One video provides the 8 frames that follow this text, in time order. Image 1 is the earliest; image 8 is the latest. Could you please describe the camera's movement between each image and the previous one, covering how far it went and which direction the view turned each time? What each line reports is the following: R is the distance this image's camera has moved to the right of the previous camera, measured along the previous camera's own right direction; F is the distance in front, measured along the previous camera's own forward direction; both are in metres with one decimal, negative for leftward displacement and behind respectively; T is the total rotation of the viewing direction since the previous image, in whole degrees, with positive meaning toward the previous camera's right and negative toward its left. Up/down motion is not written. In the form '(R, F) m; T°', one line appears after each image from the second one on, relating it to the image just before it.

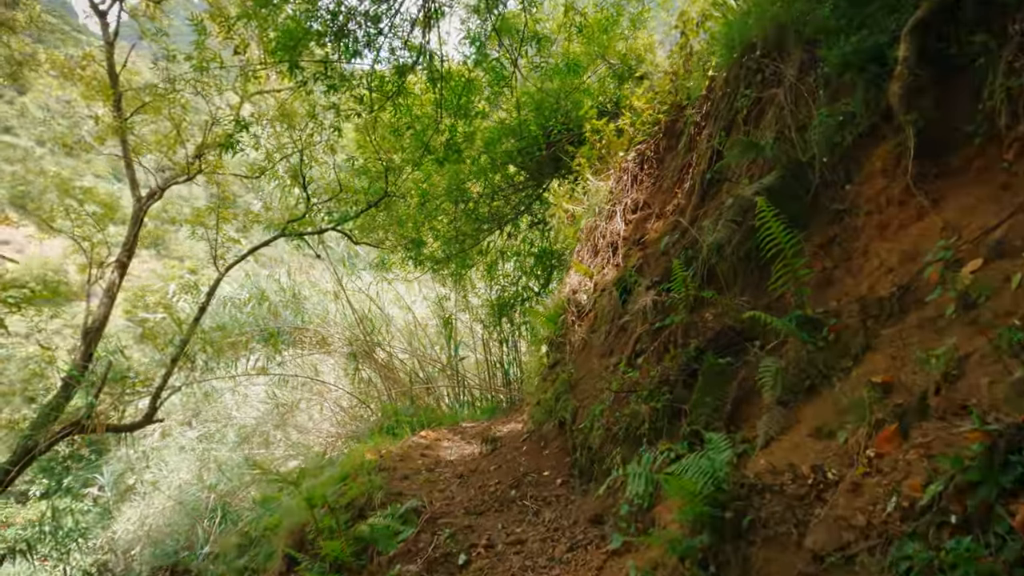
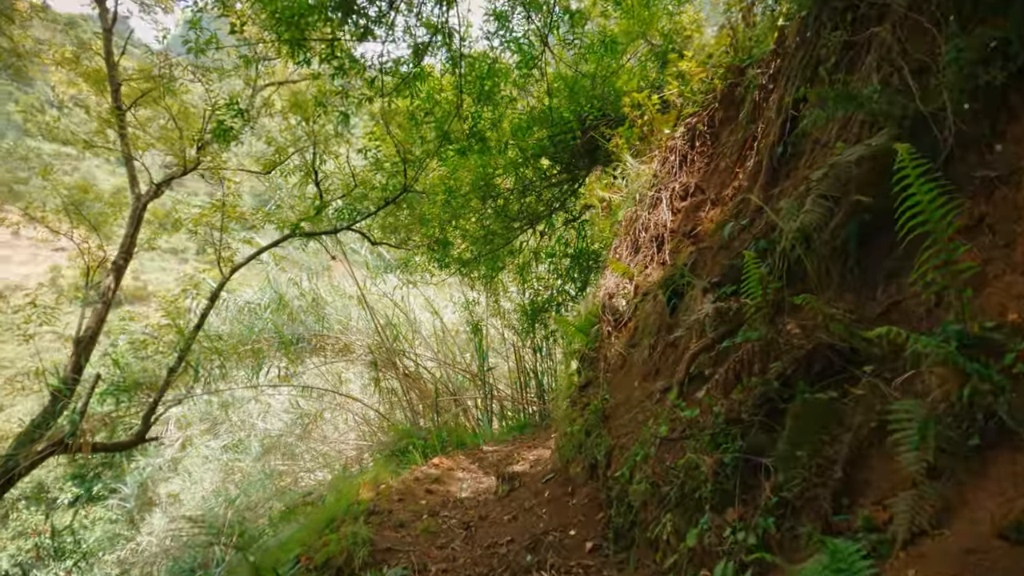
(+0.1, +0.5) m; -4°
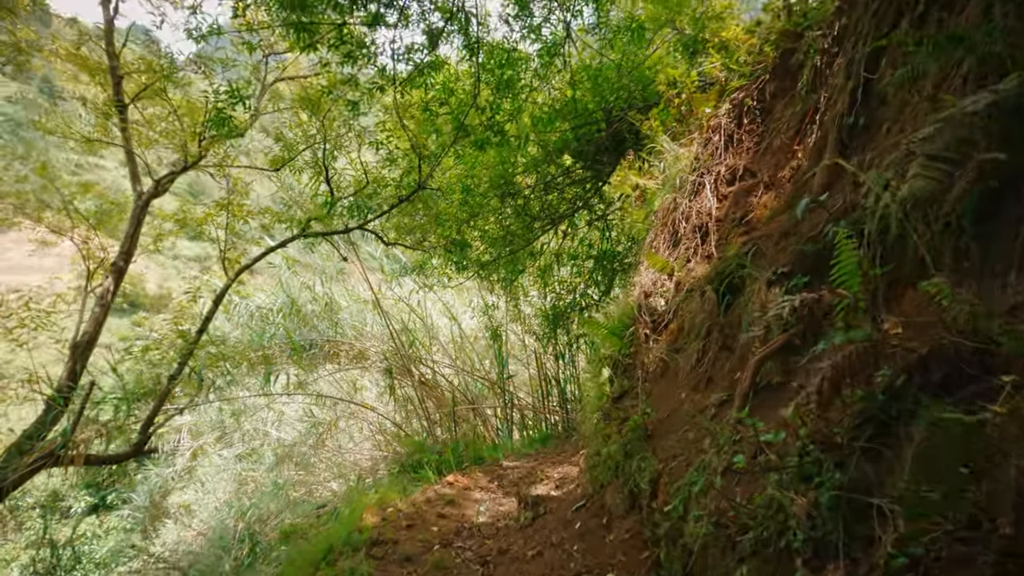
(0.0, +0.3) m; -2°
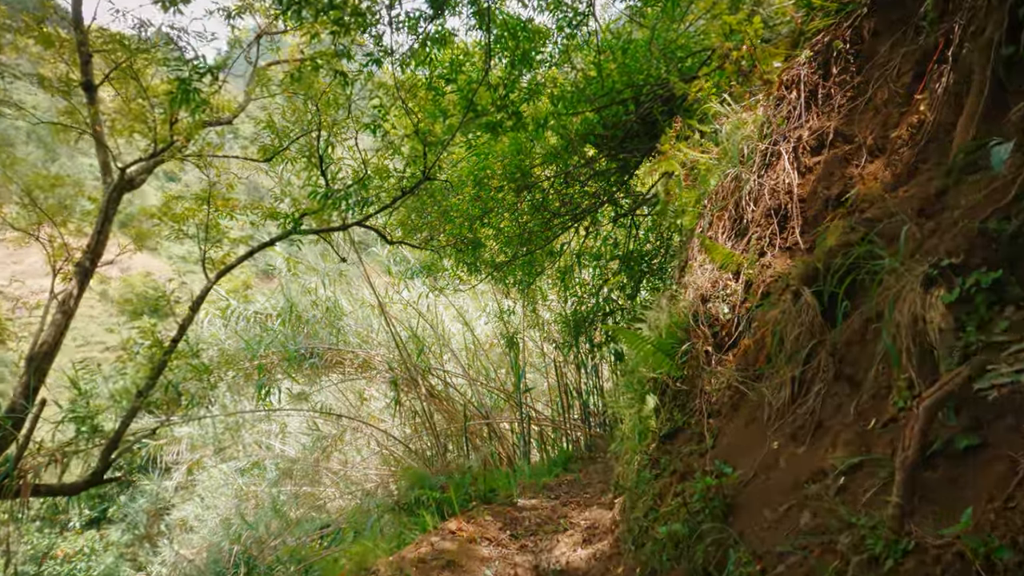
(0.0, +0.5) m; -2°
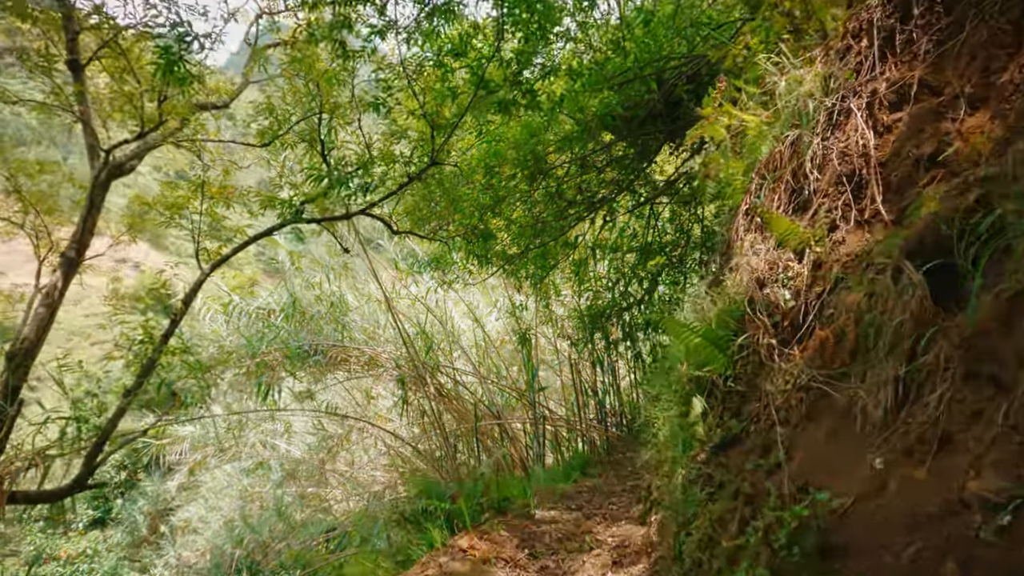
(0.0, +0.3) m; -1°
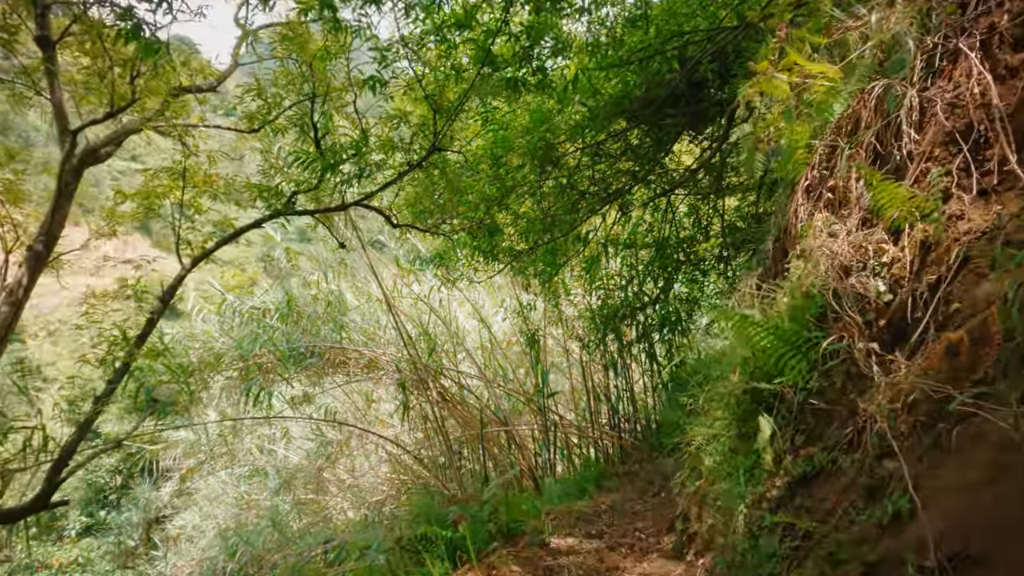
(0.0, +0.3) m; 0°
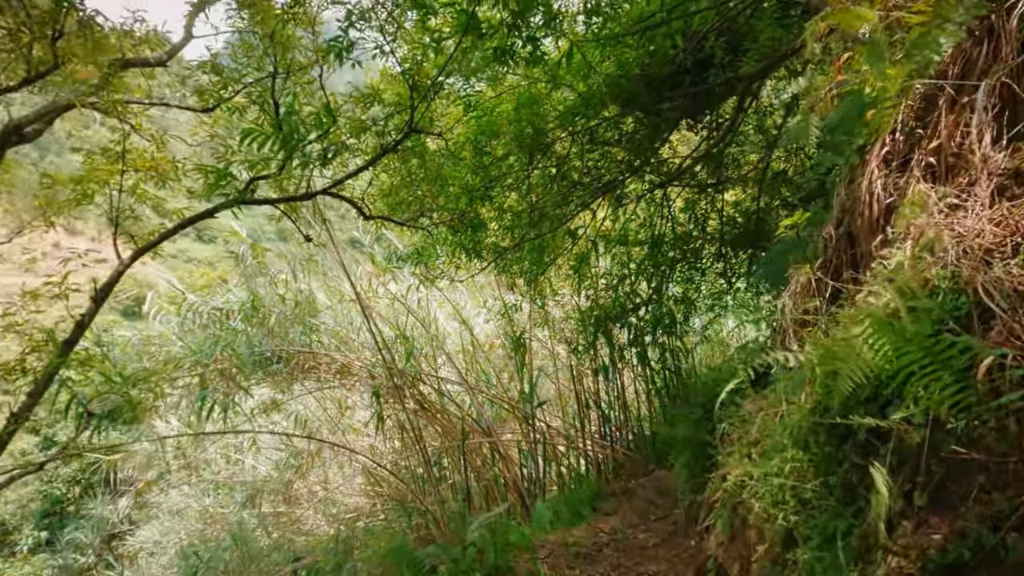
(0.0, +0.4) m; +2°
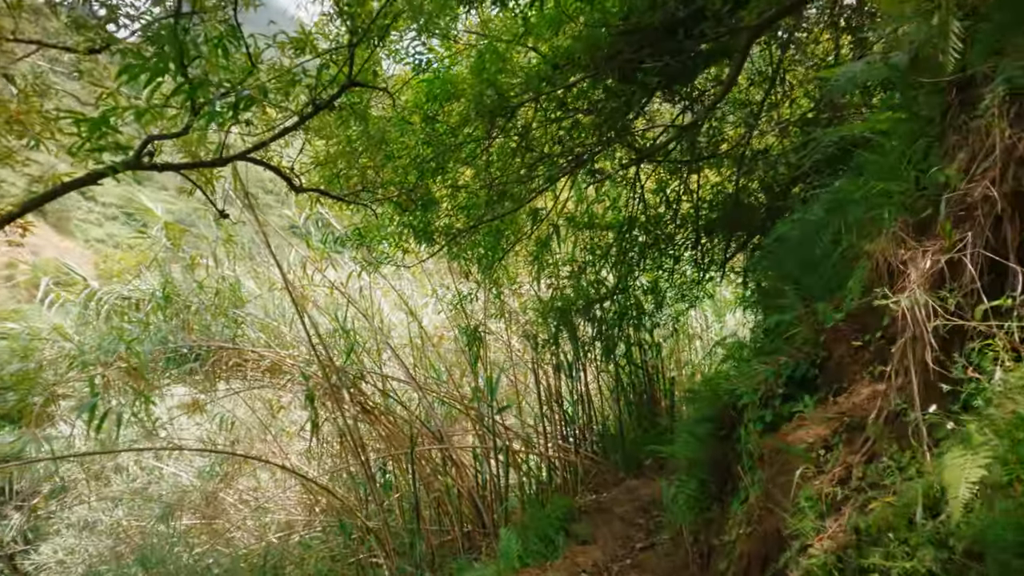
(-0.1, +0.5) m; +5°
